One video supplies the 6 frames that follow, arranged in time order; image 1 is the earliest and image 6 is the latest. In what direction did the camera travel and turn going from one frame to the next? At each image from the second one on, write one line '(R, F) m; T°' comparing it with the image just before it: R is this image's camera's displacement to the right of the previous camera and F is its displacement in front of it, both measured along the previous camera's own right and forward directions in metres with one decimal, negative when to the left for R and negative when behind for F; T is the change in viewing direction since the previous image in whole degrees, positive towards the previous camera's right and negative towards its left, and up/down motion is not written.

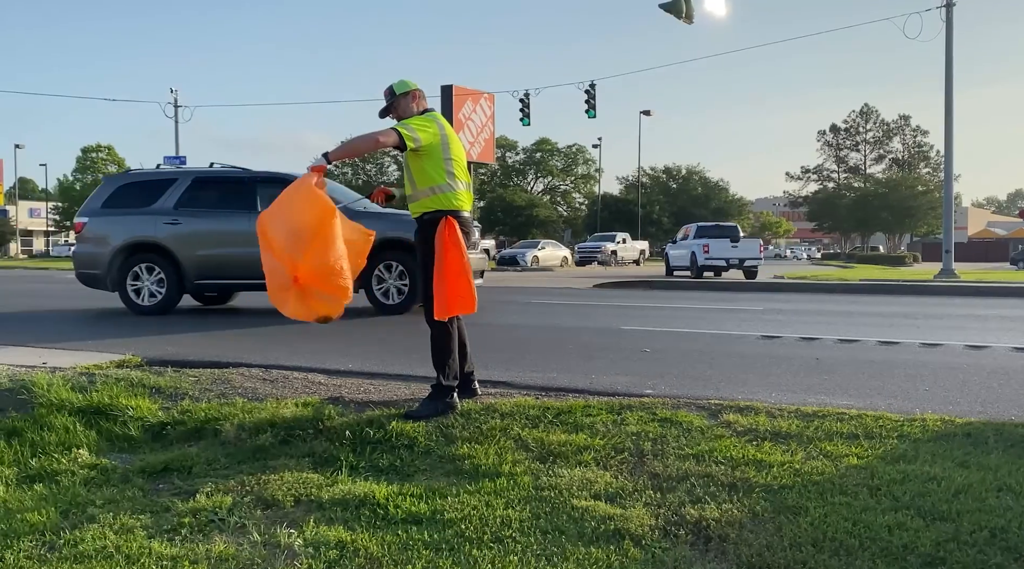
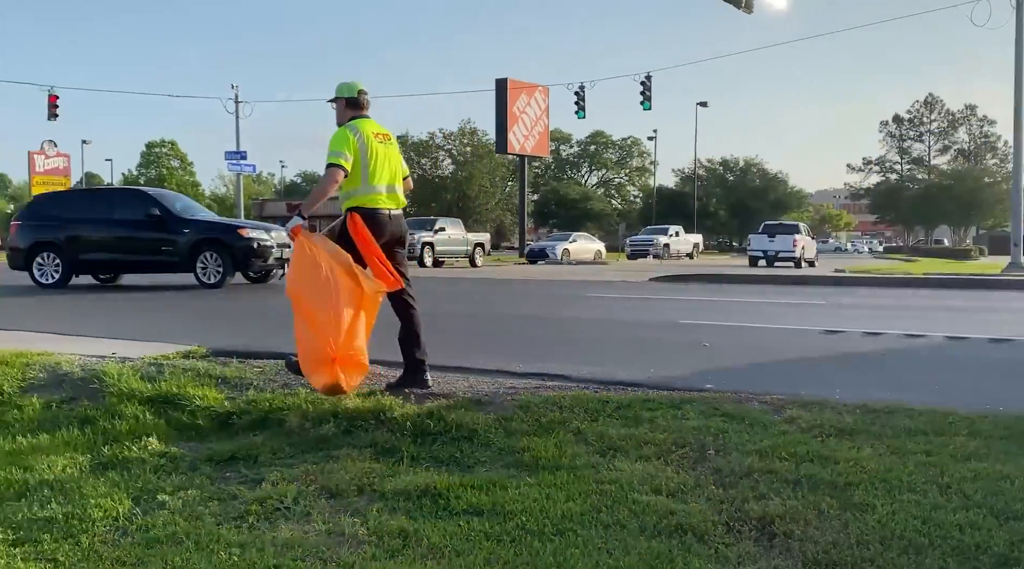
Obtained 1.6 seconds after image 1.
(0.0, 0.0) m; -3°
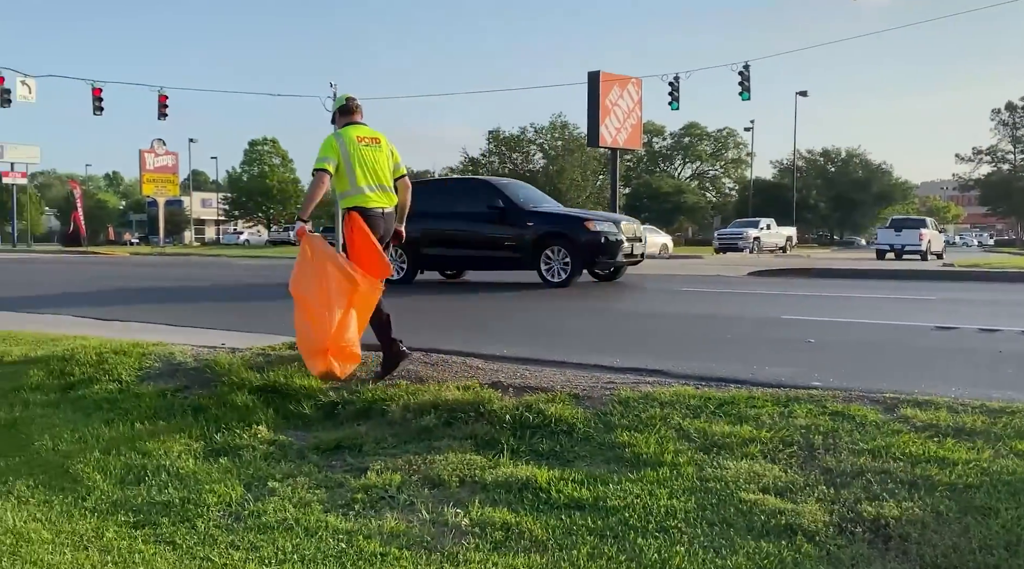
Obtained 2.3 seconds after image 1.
(0.0, 0.0) m; -5°
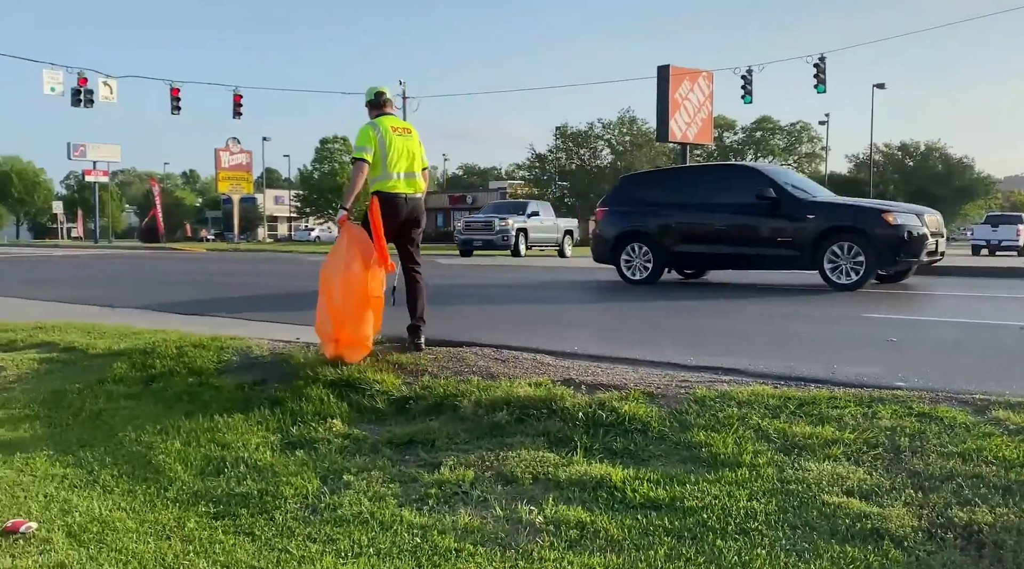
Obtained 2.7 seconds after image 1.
(0.0, 0.0) m; -4°
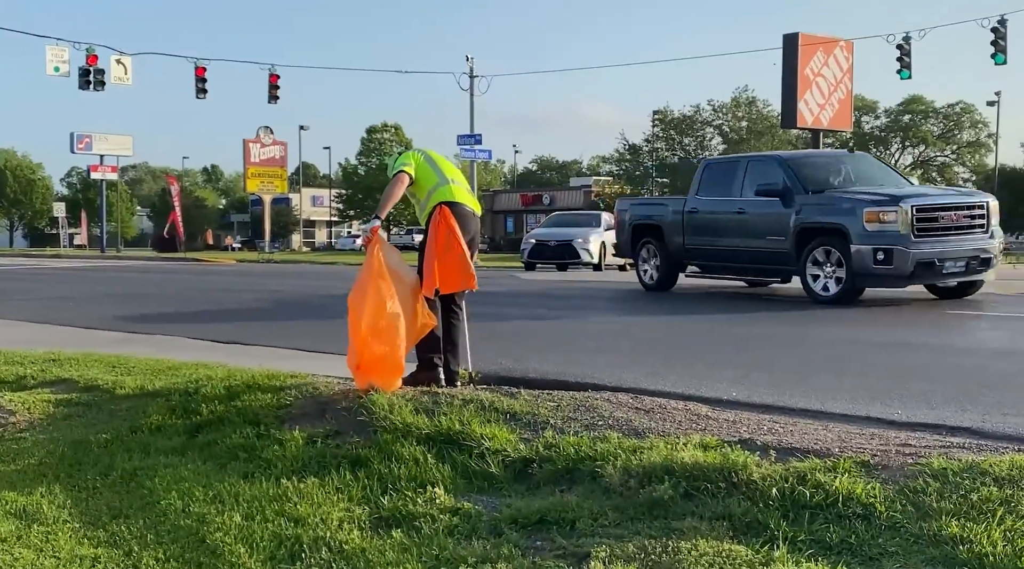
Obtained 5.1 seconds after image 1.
(-0.7, +1.8) m; 0°
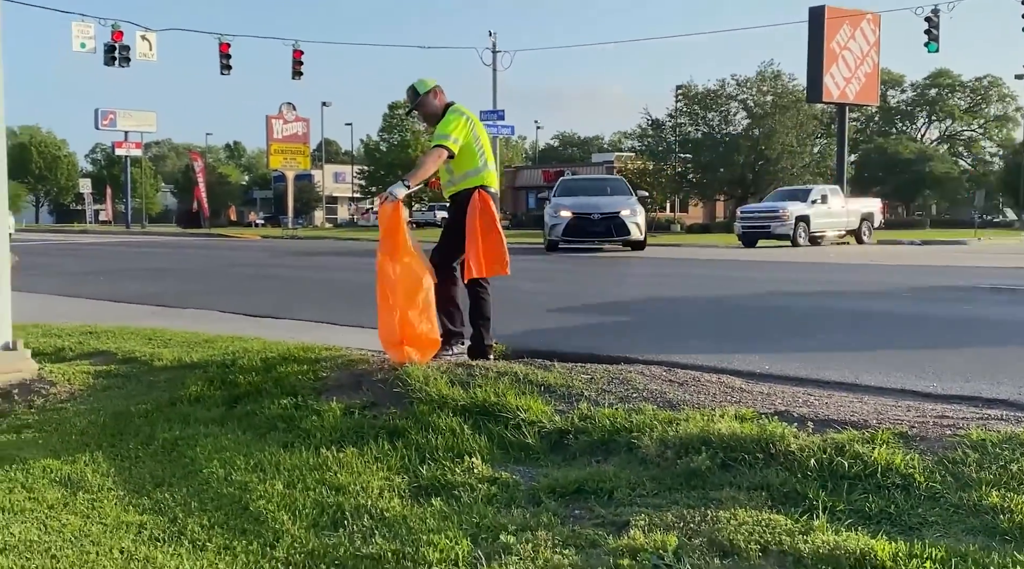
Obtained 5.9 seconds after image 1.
(-0.1, 0.0) m; 0°
